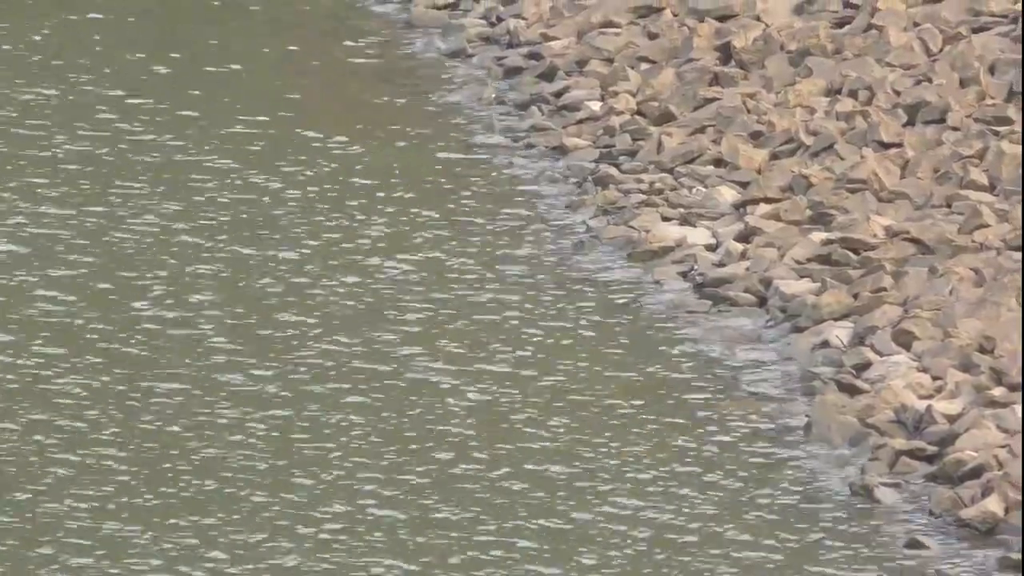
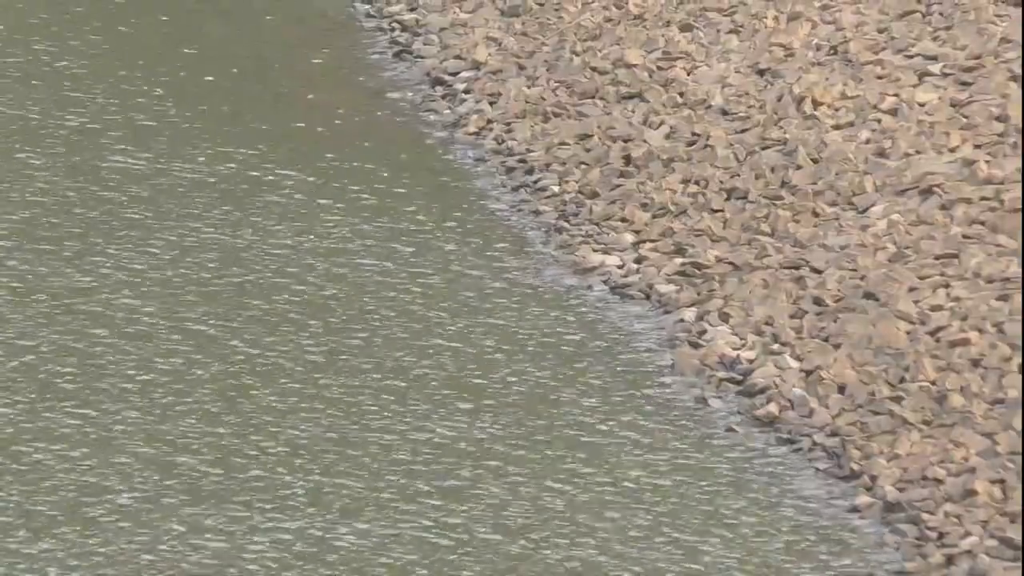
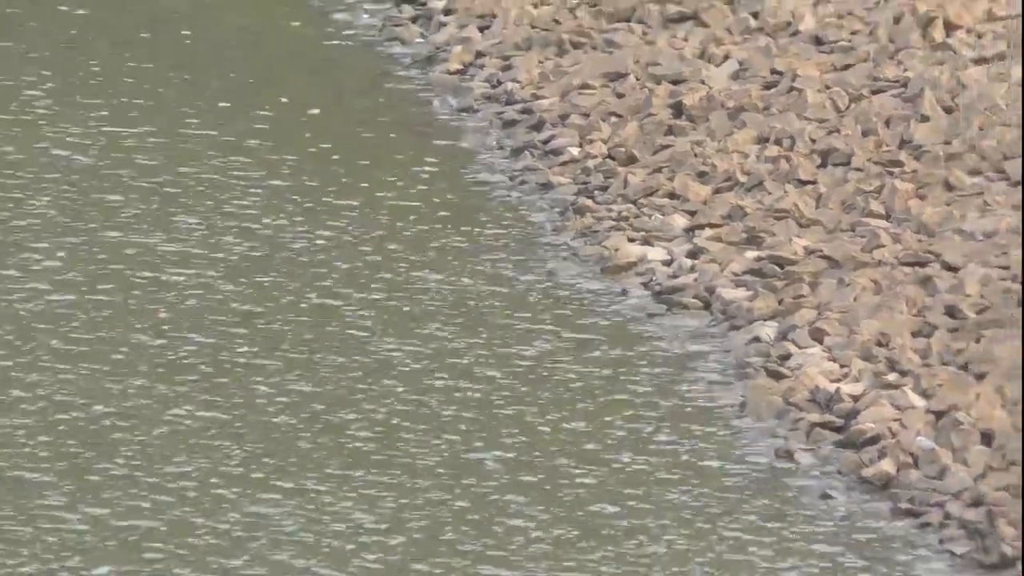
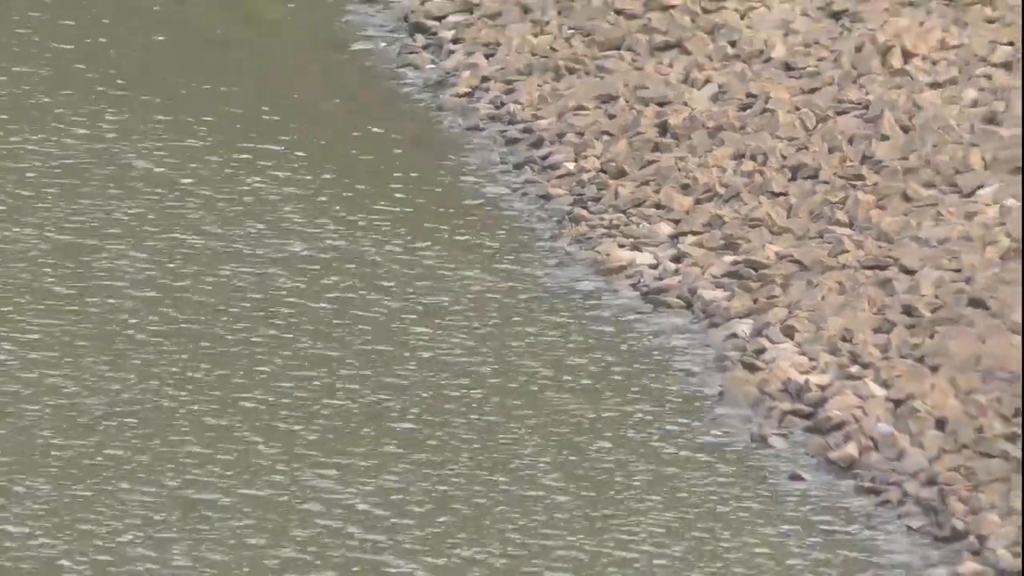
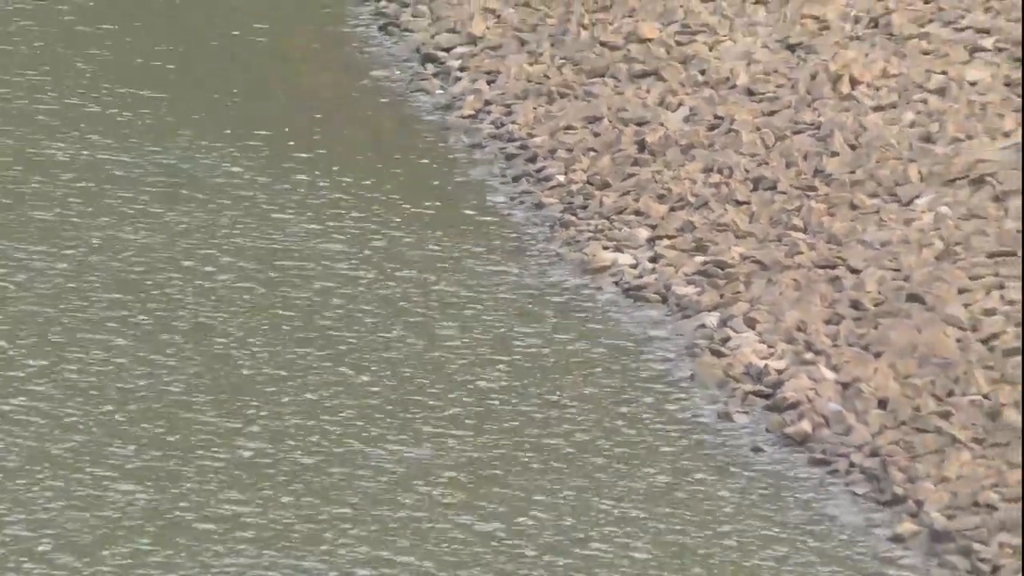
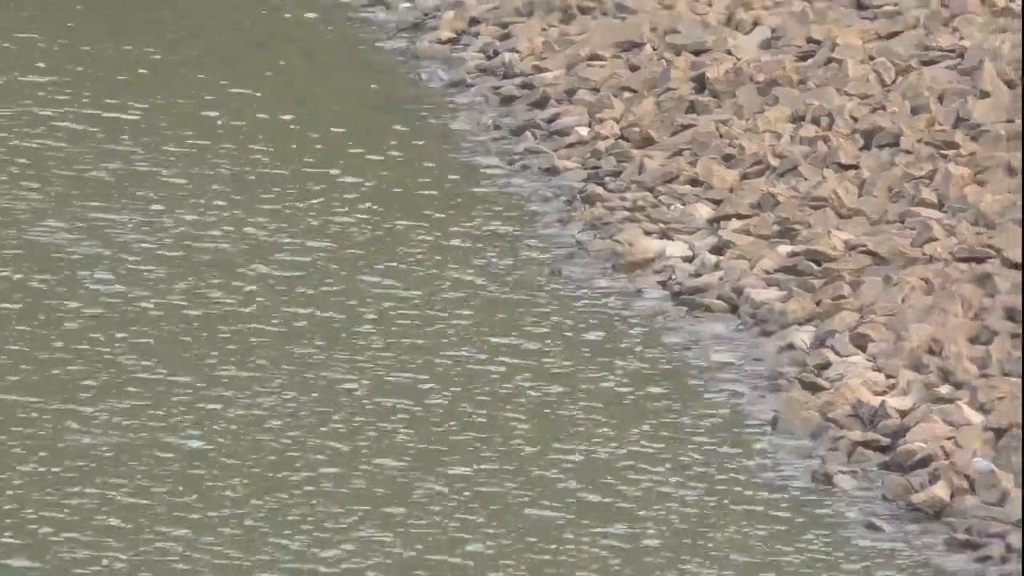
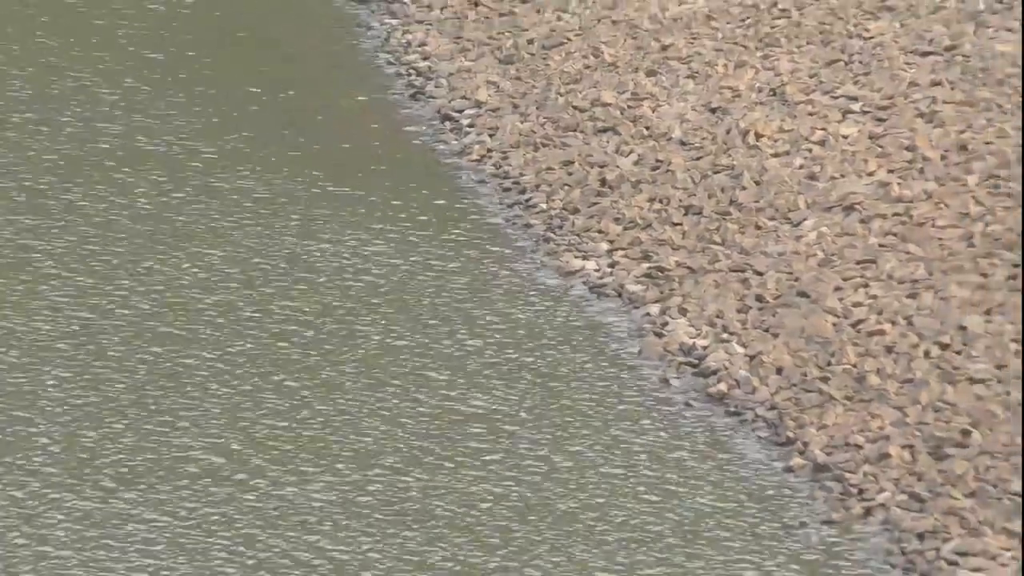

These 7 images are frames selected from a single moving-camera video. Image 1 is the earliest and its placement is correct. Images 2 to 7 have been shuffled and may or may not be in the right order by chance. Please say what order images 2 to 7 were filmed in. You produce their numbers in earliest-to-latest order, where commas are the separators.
6, 3, 4, 5, 2, 7
